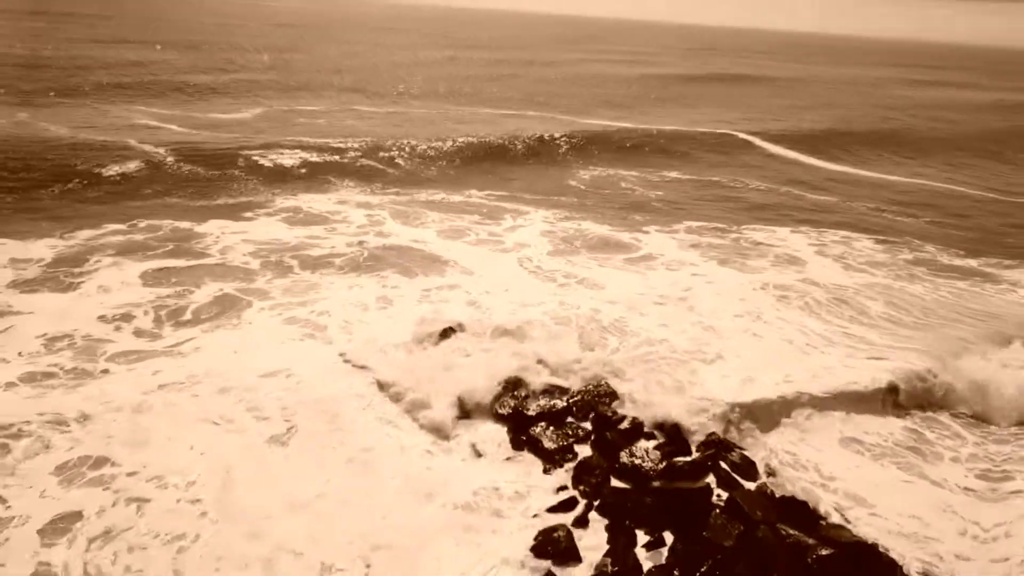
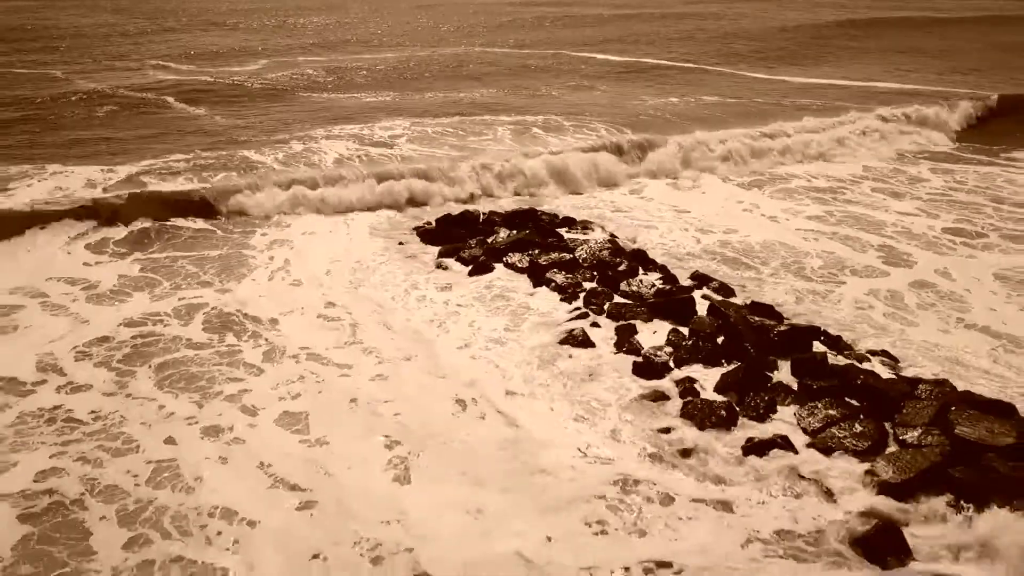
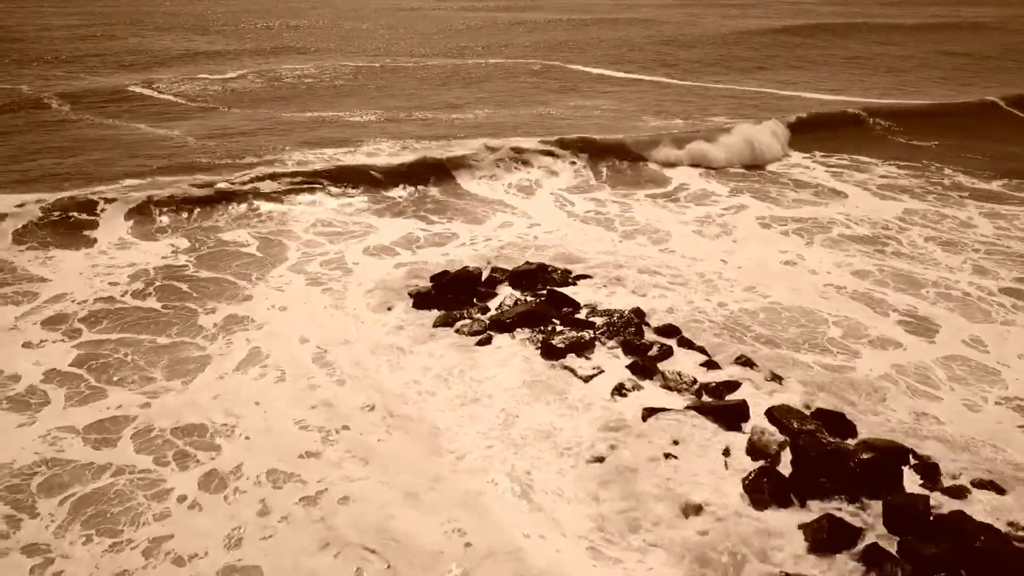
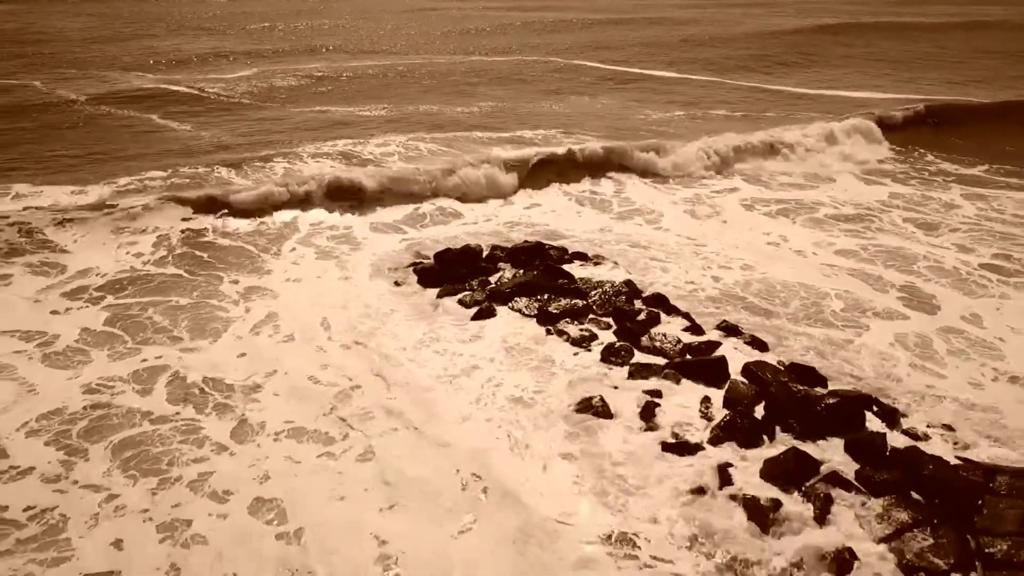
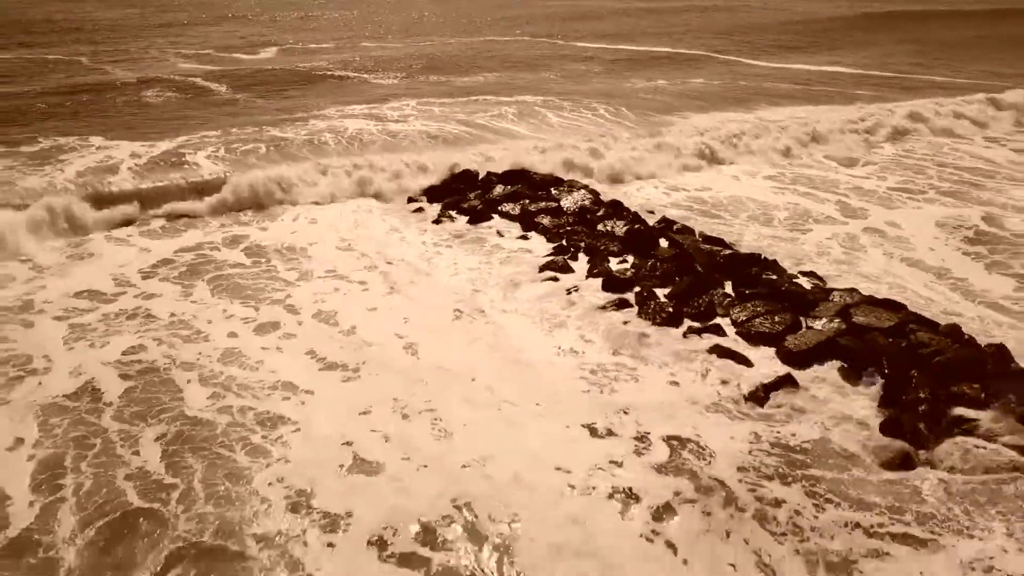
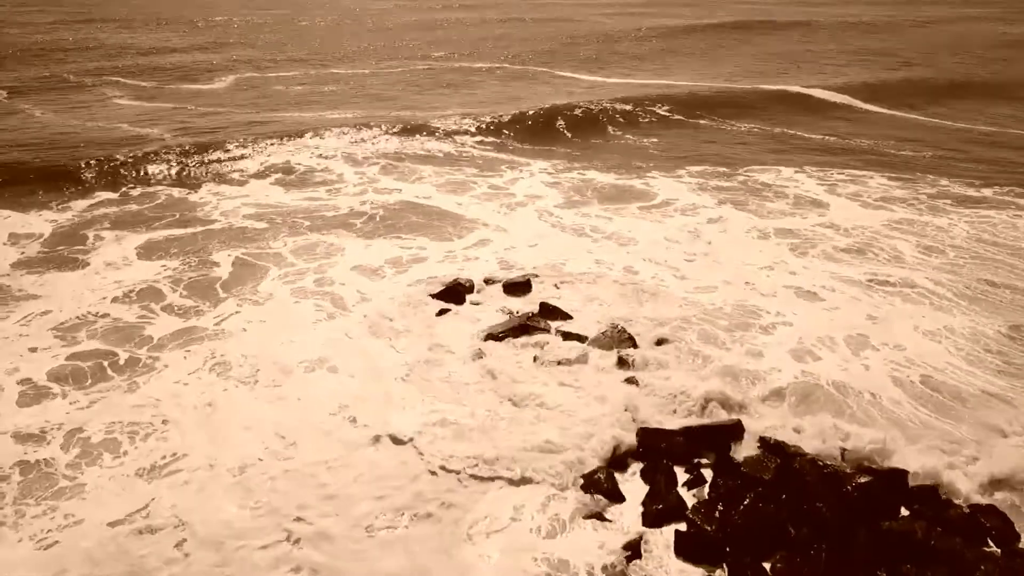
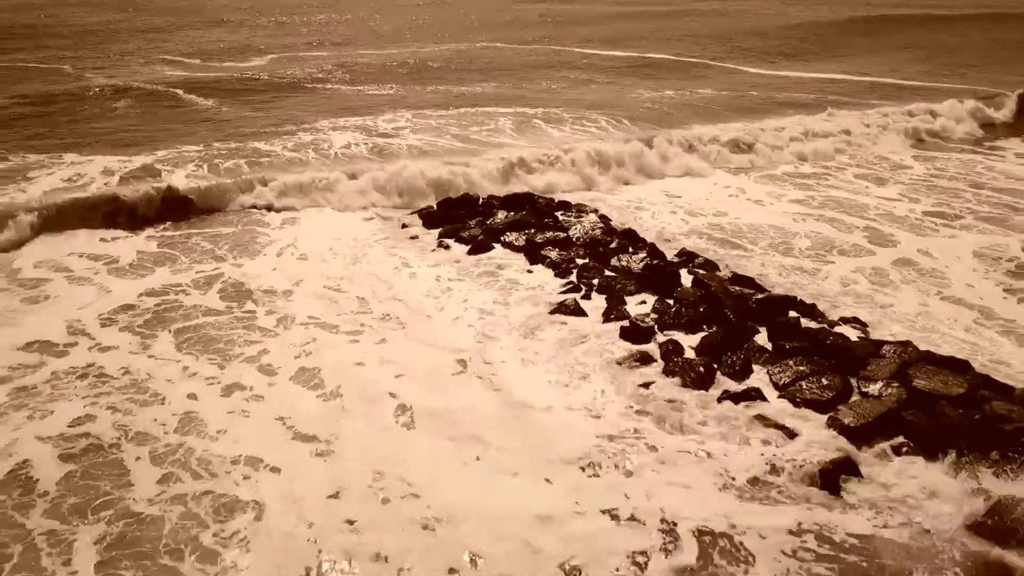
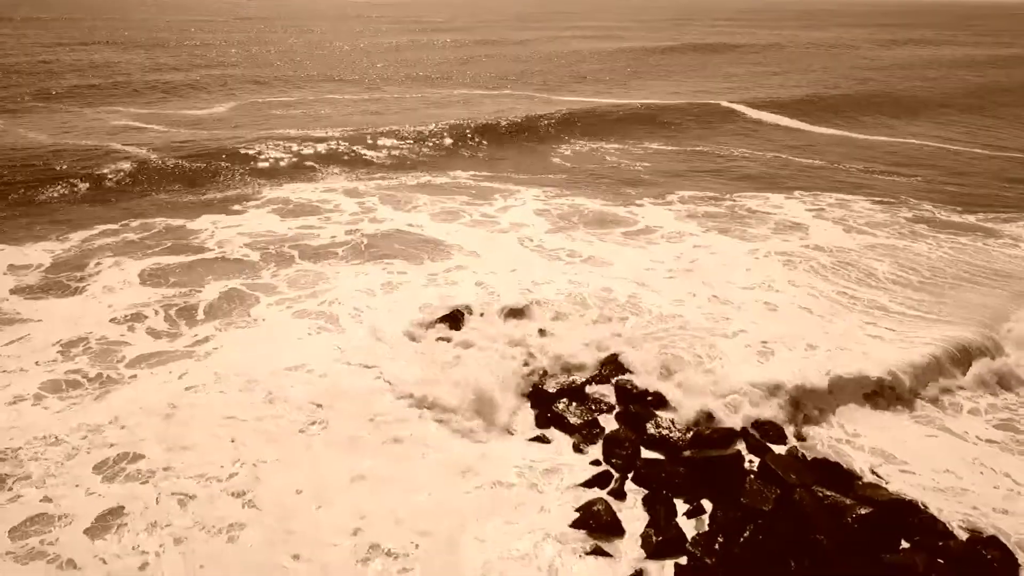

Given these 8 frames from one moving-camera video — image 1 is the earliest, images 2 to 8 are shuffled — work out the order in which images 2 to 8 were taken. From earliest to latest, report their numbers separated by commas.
8, 6, 3, 4, 2, 7, 5
